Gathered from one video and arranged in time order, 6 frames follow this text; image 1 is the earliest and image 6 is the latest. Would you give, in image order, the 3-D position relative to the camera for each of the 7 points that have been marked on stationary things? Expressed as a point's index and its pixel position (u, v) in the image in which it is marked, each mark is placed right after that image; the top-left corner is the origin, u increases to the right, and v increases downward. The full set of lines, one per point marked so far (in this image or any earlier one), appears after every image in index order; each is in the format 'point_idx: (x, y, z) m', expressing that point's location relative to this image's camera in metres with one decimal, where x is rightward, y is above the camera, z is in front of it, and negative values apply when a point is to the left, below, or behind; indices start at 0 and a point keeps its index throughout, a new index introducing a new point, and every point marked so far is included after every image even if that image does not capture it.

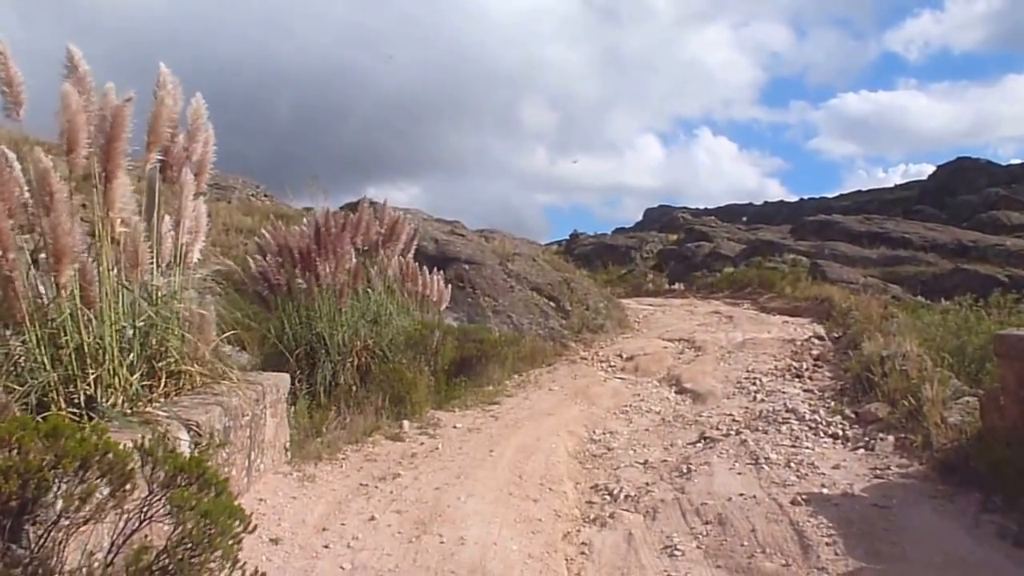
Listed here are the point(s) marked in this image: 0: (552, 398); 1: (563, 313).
0: (+0.4, -1.2, +9.1) m
1: (+0.8, -0.3, +13.2) m
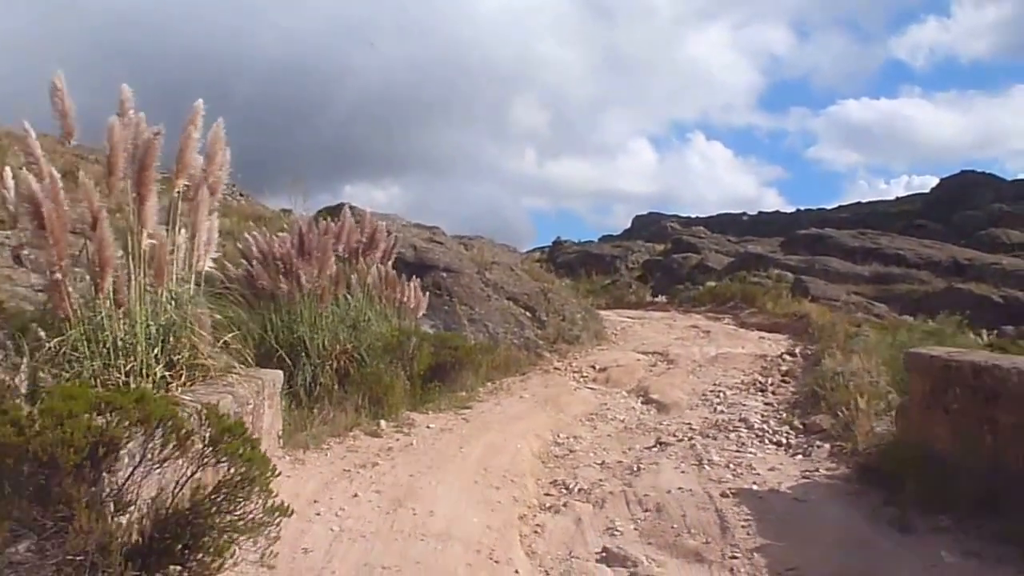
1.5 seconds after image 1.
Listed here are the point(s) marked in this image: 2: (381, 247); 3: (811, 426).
0: (+0.1, -1.3, +9.8) m
1: (+0.4, -0.5, +13.9) m
2: (-1.3, +0.4, +9.0) m
3: (+2.7, -1.3, +8.2) m
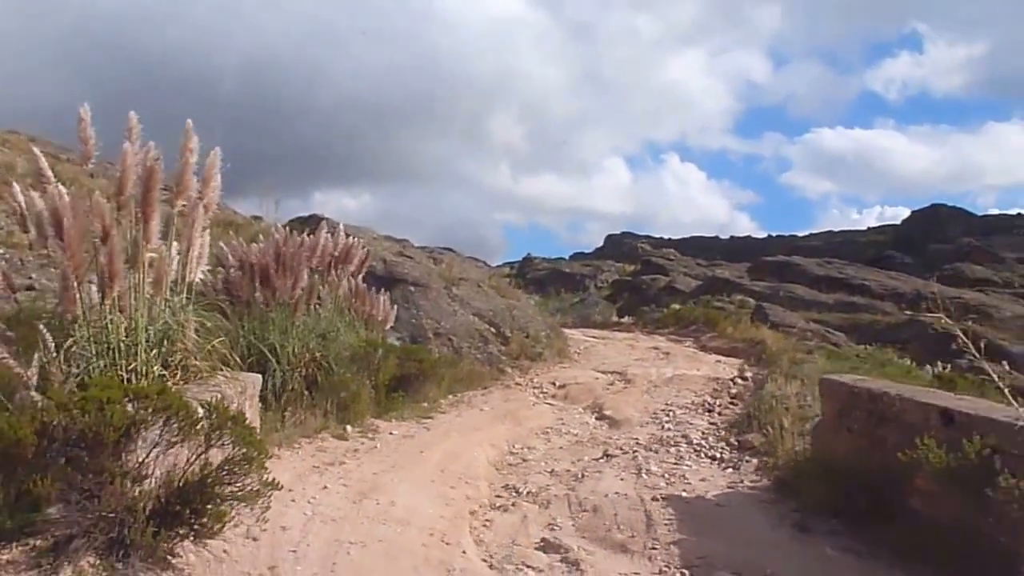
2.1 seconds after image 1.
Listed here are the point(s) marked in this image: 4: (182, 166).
0: (-0.4, -1.5, +10.5) m
1: (-0.1, -0.8, +14.6) m
2: (-1.7, +0.3, +9.6) m
3: (+2.3, -1.6, +8.9) m
4: (-2.0, +0.7, +5.4) m
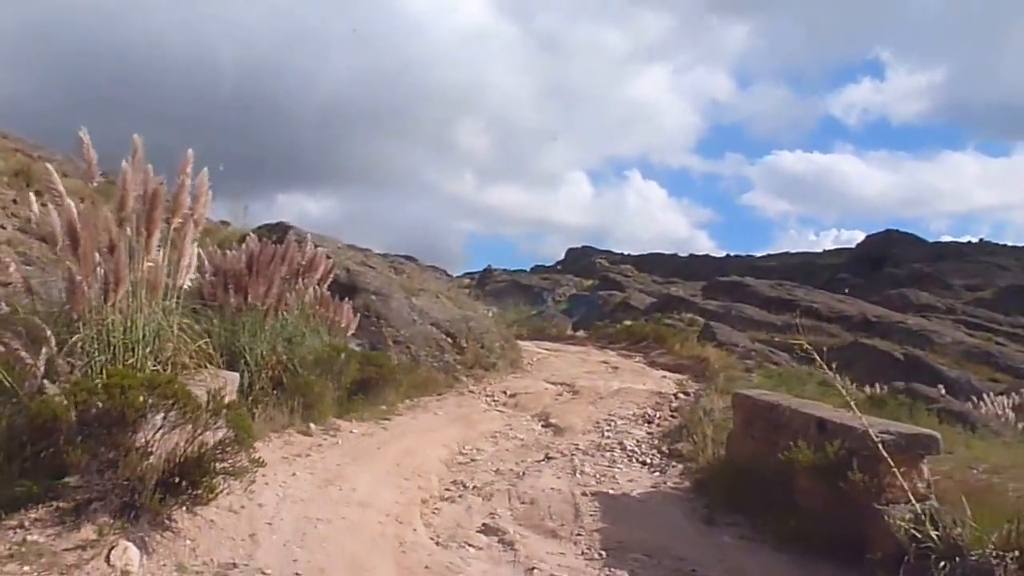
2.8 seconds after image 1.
0: (-1.0, -1.7, +11.2) m
1: (-0.9, -1.0, +15.3) m
2: (-2.2, +0.2, +10.3) m
3: (+1.8, -1.8, +9.8) m
4: (-2.3, +0.7, +6.1) m
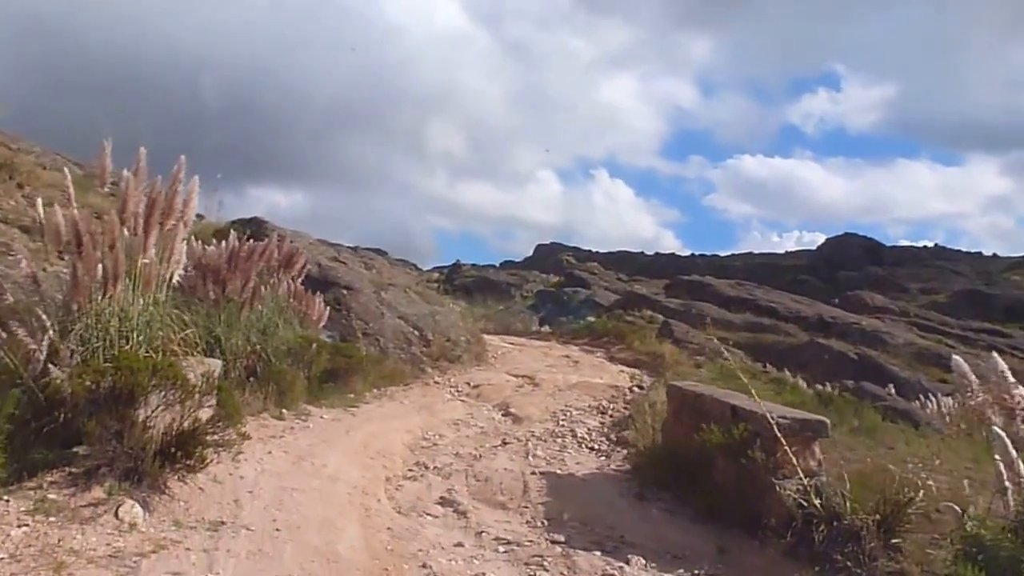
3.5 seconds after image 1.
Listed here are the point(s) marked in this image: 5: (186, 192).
0: (-1.5, -1.6, +11.9) m
1: (-1.6, -0.9, +16.0) m
2: (-2.7, +0.3, +11.0) m
3: (+1.3, -1.8, +10.6) m
4: (-2.6, +0.7, +6.7) m
5: (-2.5, +0.8, +6.8) m
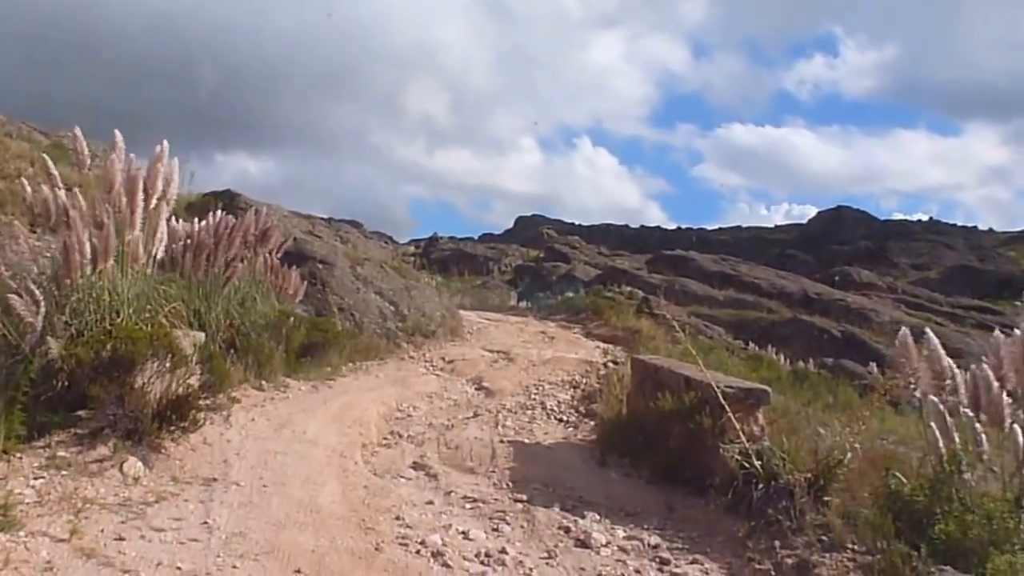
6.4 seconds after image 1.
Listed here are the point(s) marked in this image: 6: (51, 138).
0: (-1.9, -1.3, +12.4) m
1: (-2.1, -0.5, +16.4) m
2: (-3.0, +0.6, +11.3) m
3: (+0.9, -1.5, +11.1) m
4: (-2.8, +0.9, +7.1) m
5: (-2.8, +0.9, +7.2) m
6: (-7.8, +2.5, +15.2) m
